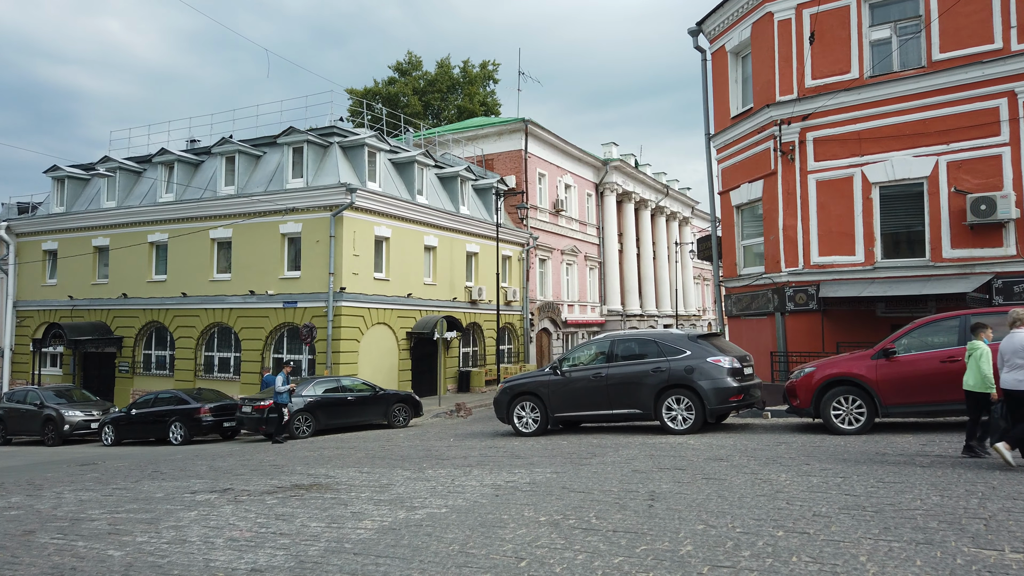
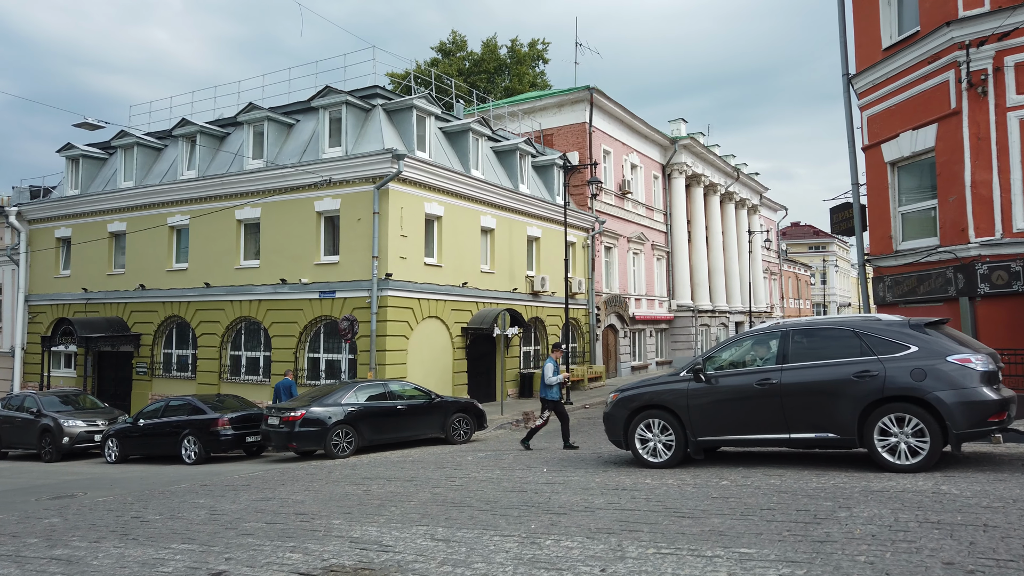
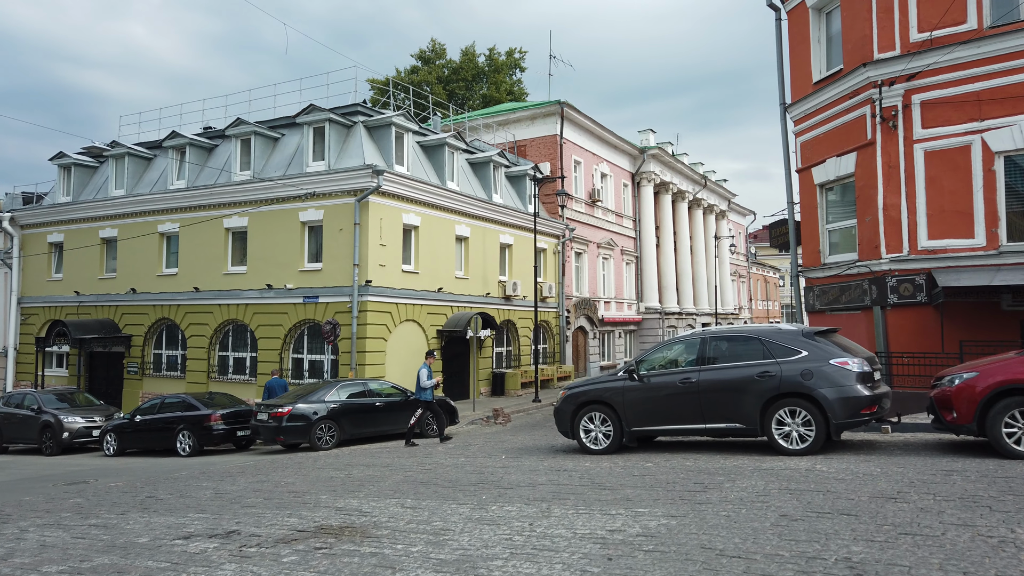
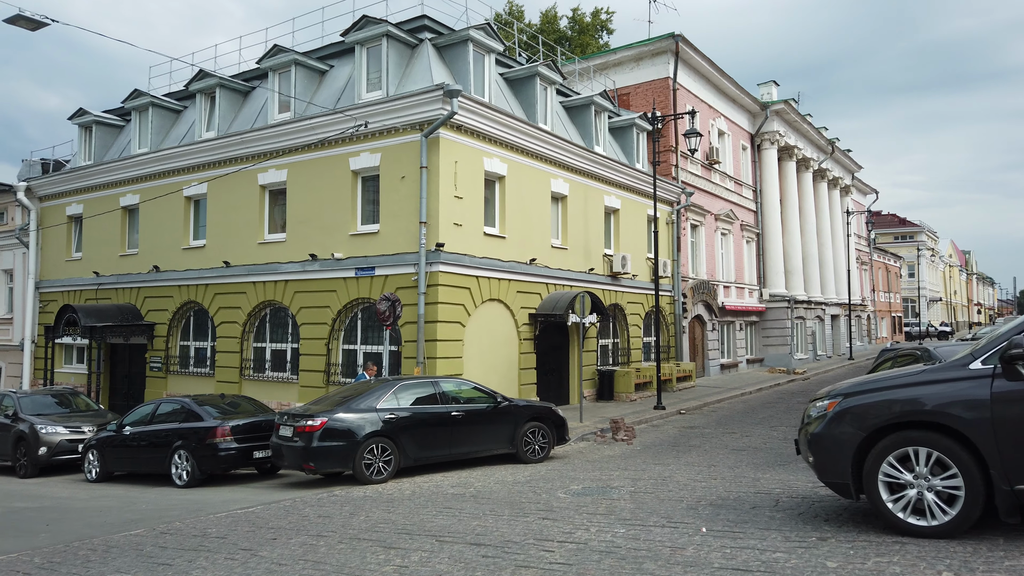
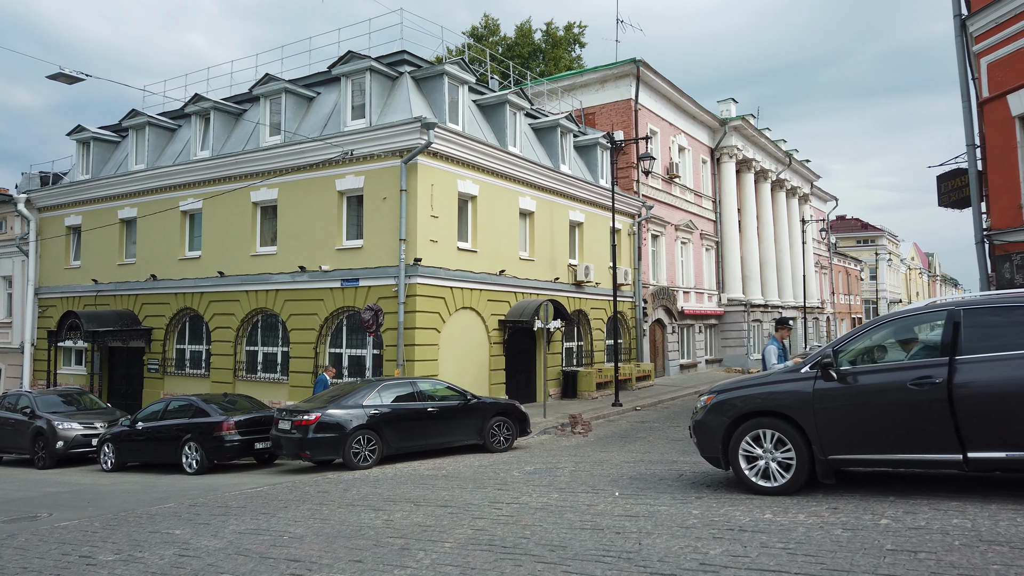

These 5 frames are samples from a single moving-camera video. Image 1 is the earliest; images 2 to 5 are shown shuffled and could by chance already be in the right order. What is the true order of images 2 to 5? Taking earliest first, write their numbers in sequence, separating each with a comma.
3, 2, 5, 4
